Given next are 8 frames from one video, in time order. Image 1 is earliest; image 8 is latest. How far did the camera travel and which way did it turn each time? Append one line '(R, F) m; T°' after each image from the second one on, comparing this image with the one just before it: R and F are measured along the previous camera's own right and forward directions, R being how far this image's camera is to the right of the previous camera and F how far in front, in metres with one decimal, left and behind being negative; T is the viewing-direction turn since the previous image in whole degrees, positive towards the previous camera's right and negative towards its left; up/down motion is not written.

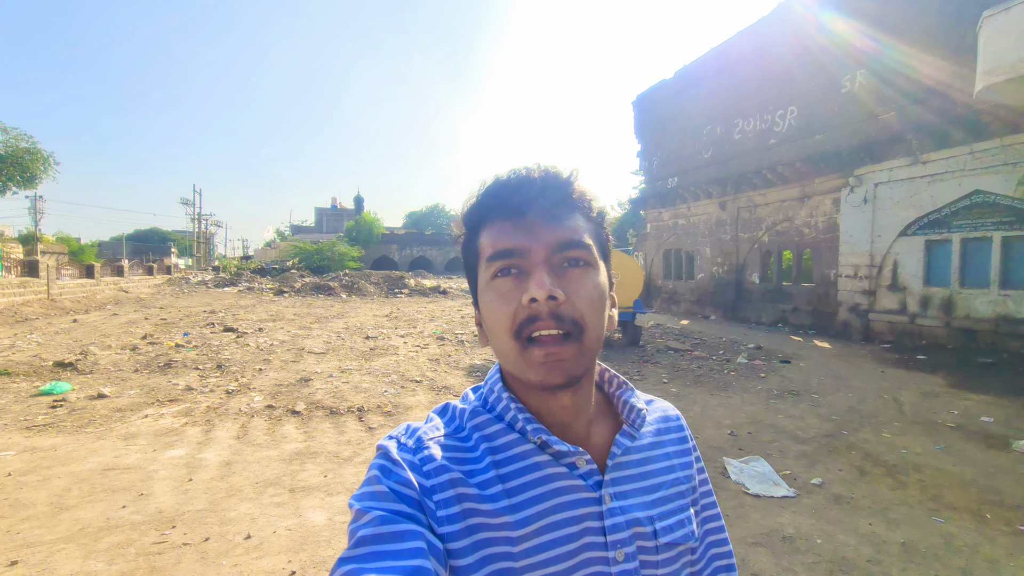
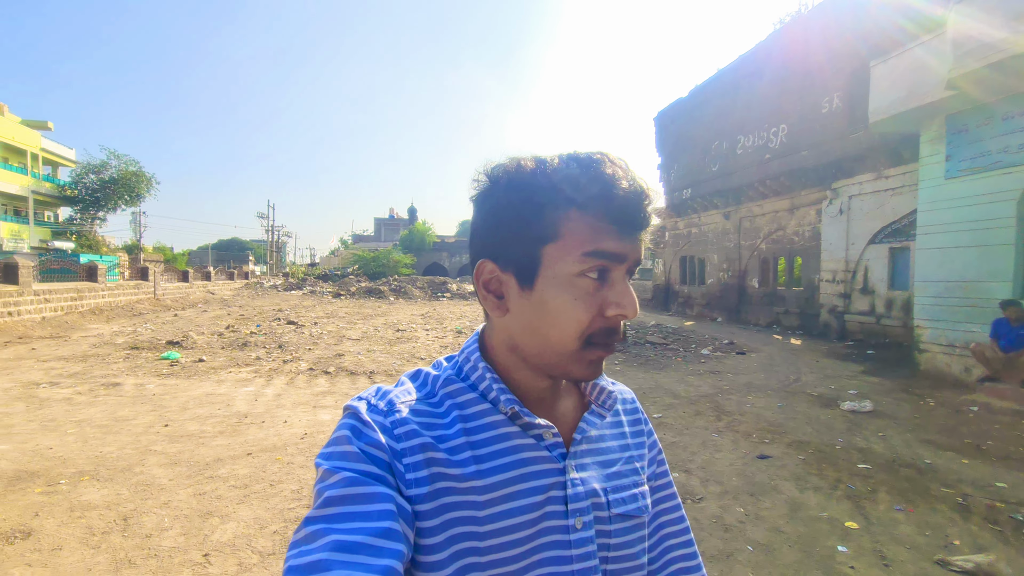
(+1.3, -1.8) m; -7°
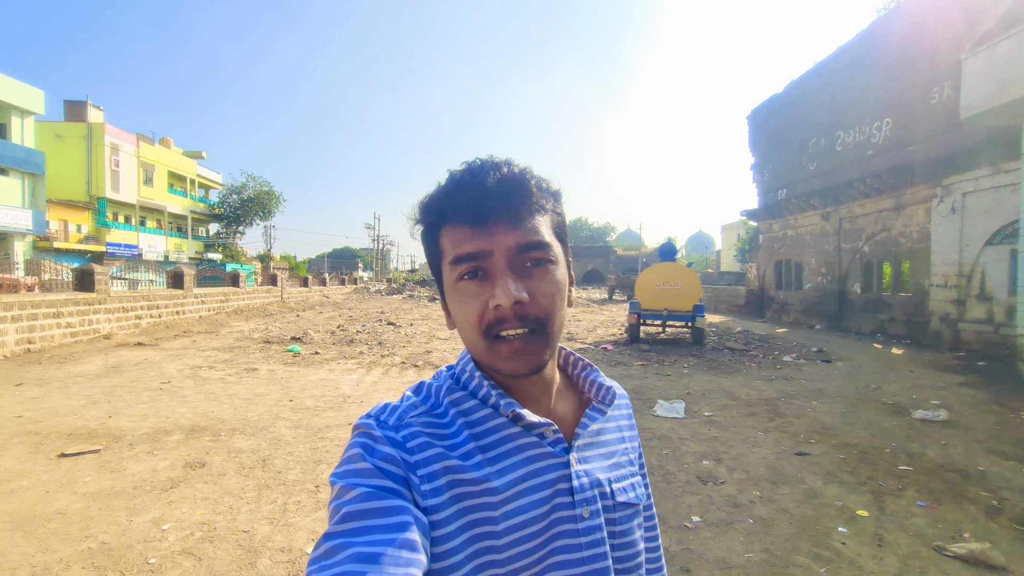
(+0.4, -0.6) m; -11°
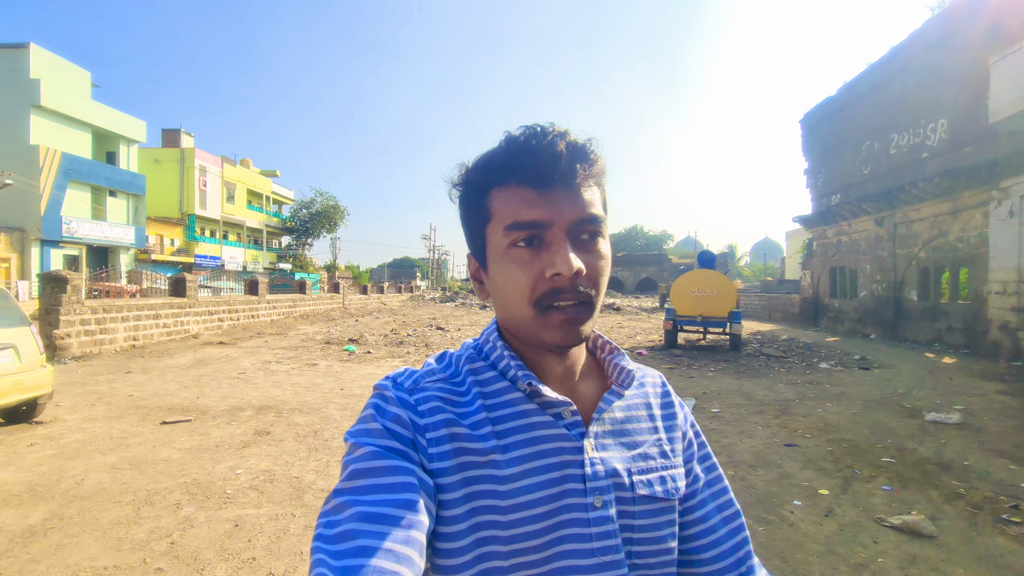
(+0.4, -0.6) m; -7°
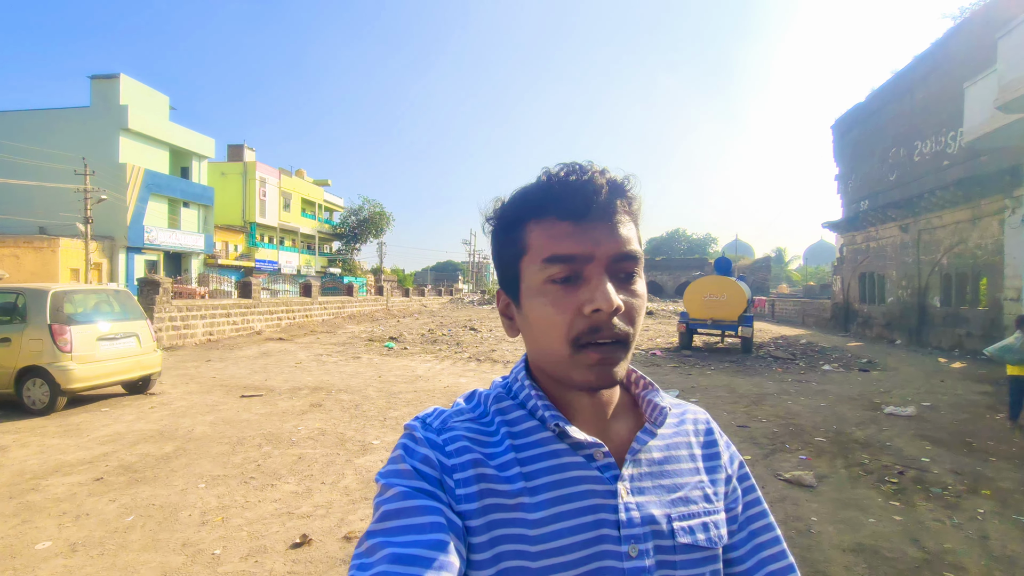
(+0.5, -1.1) m; -5°
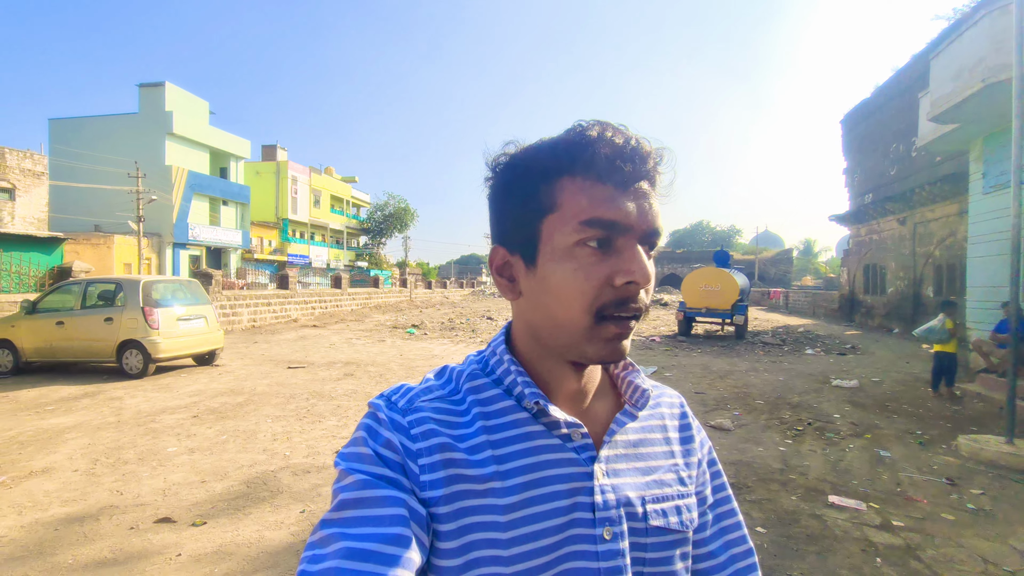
(+0.4, -1.2) m; -3°
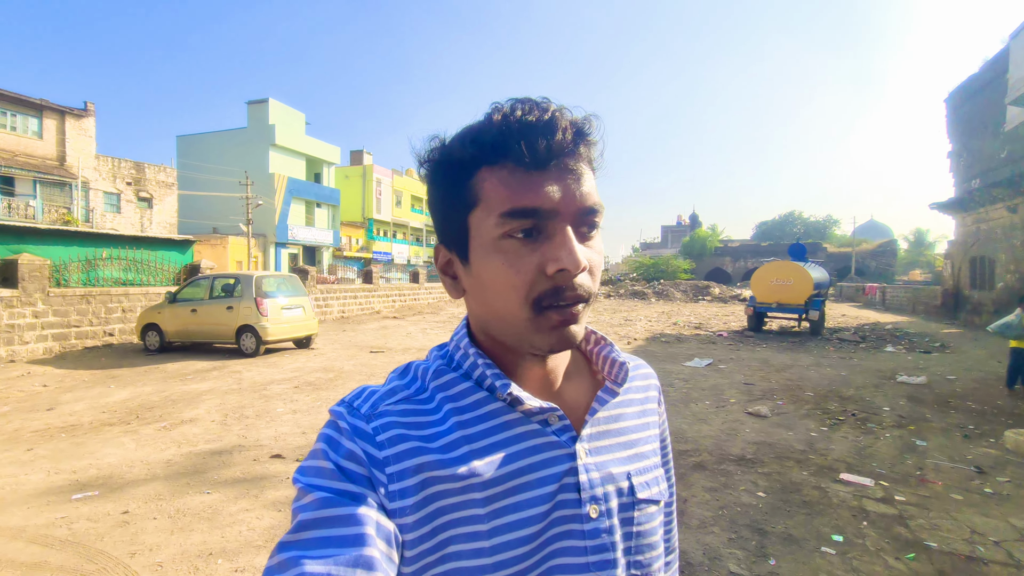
(+0.3, -0.6) m; -9°
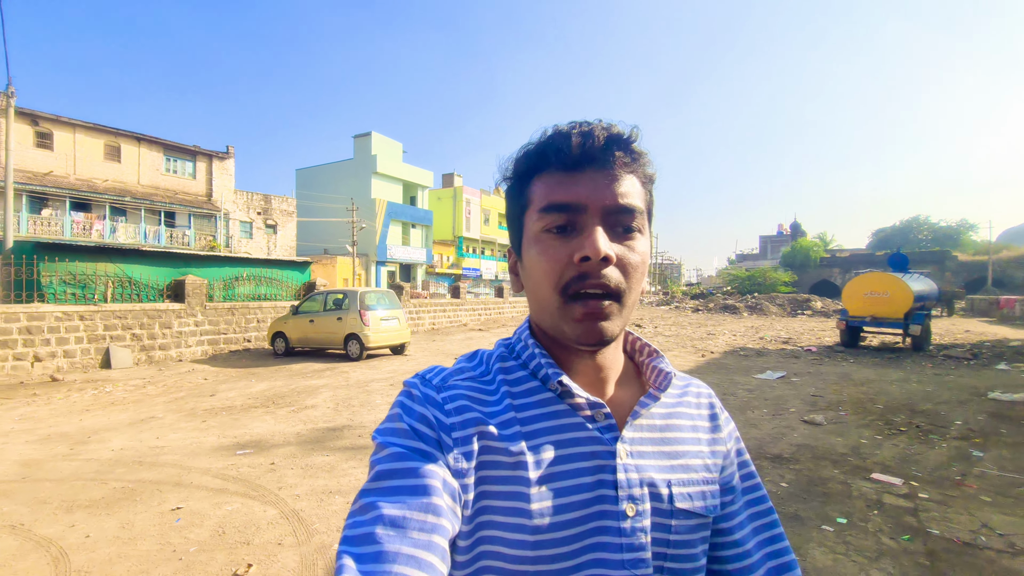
(+0.3, -0.7) m; -10°
